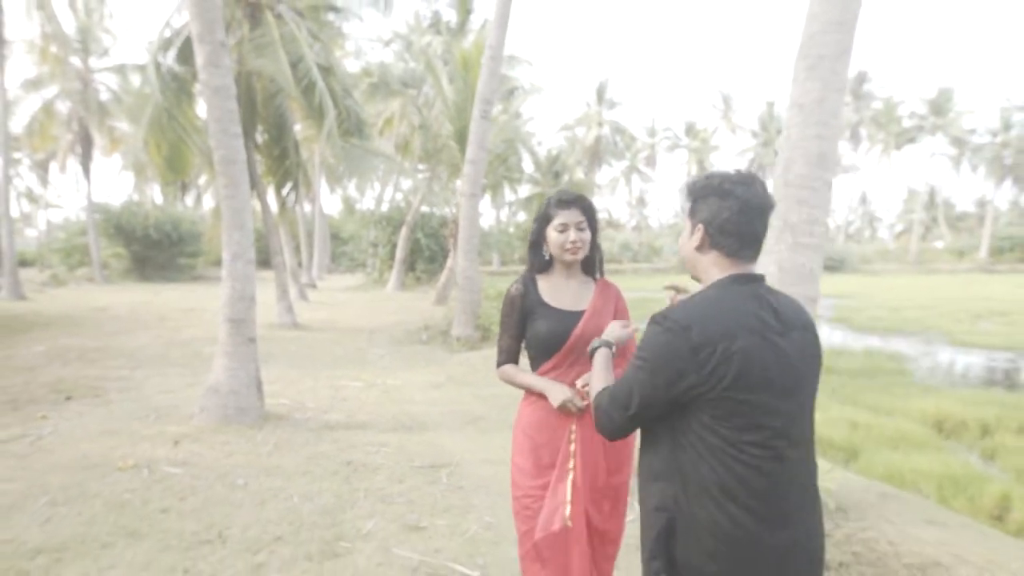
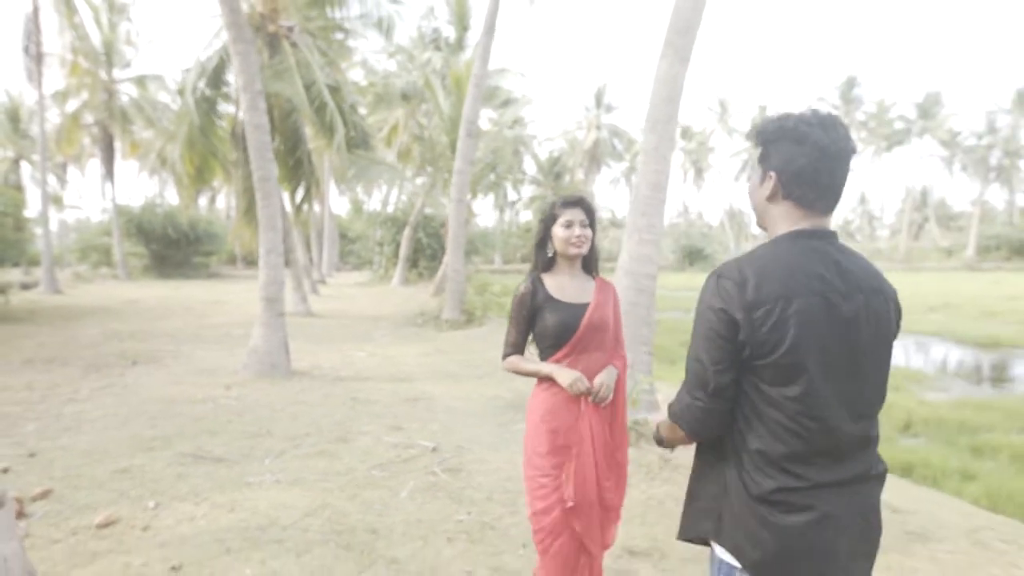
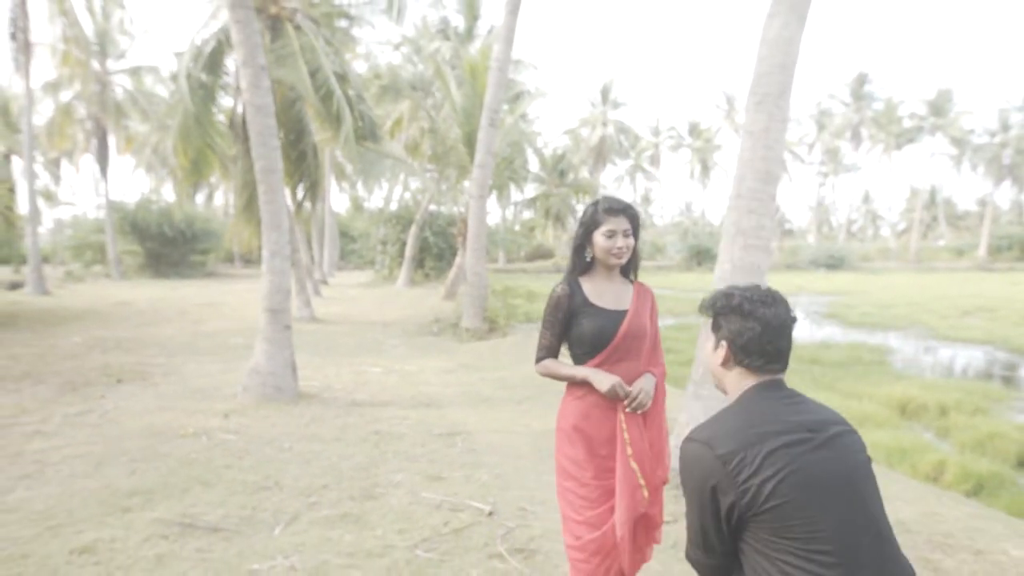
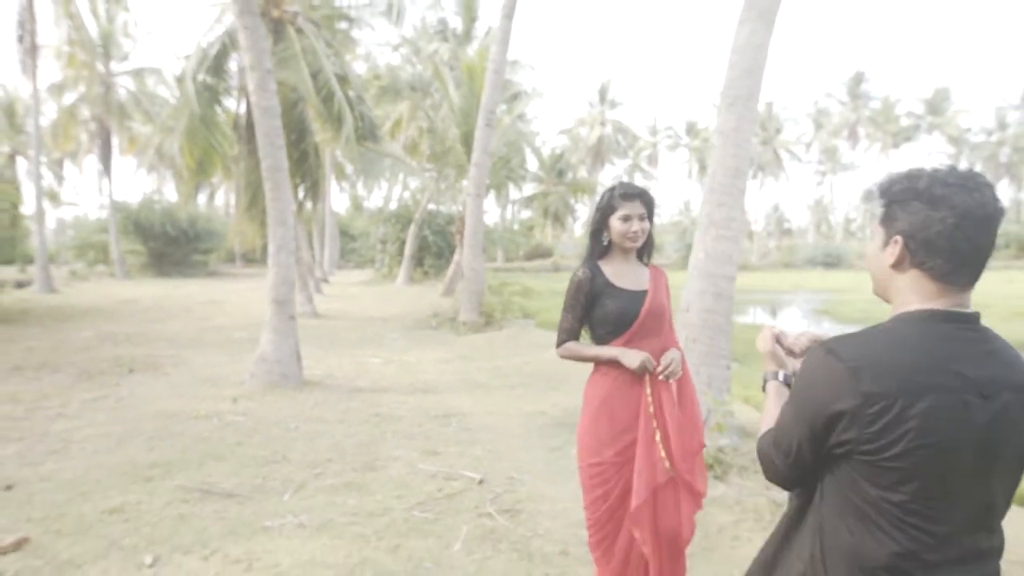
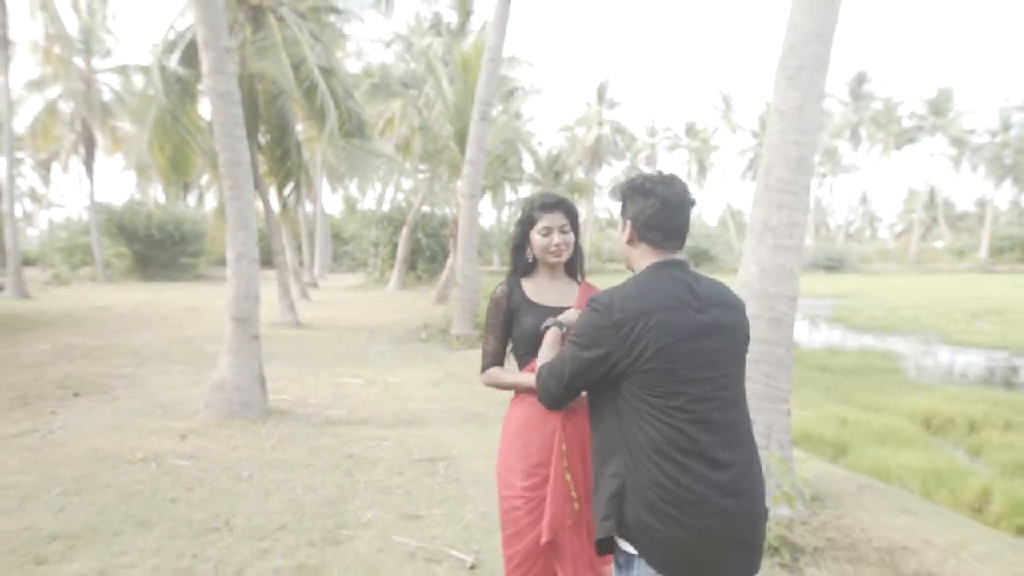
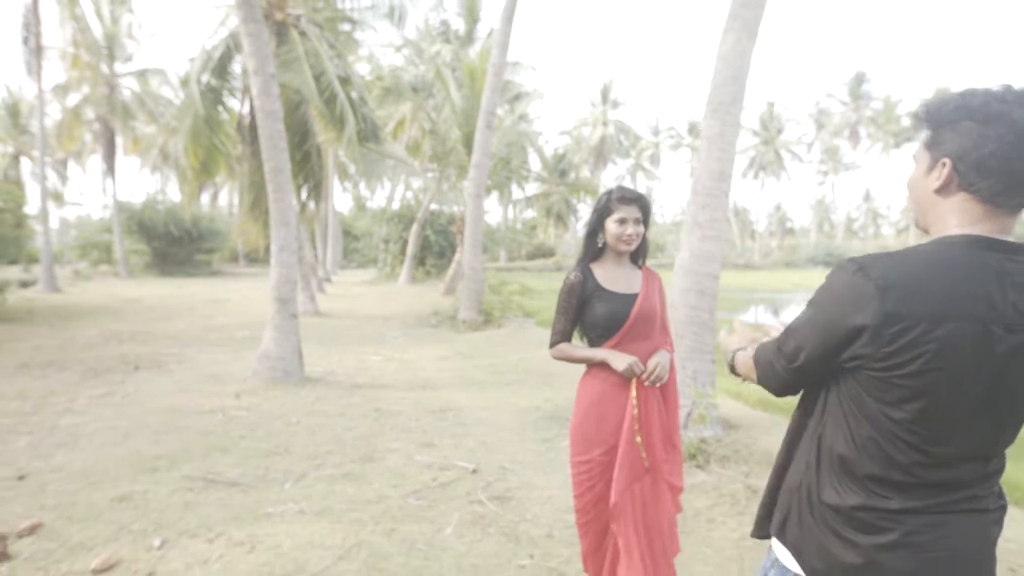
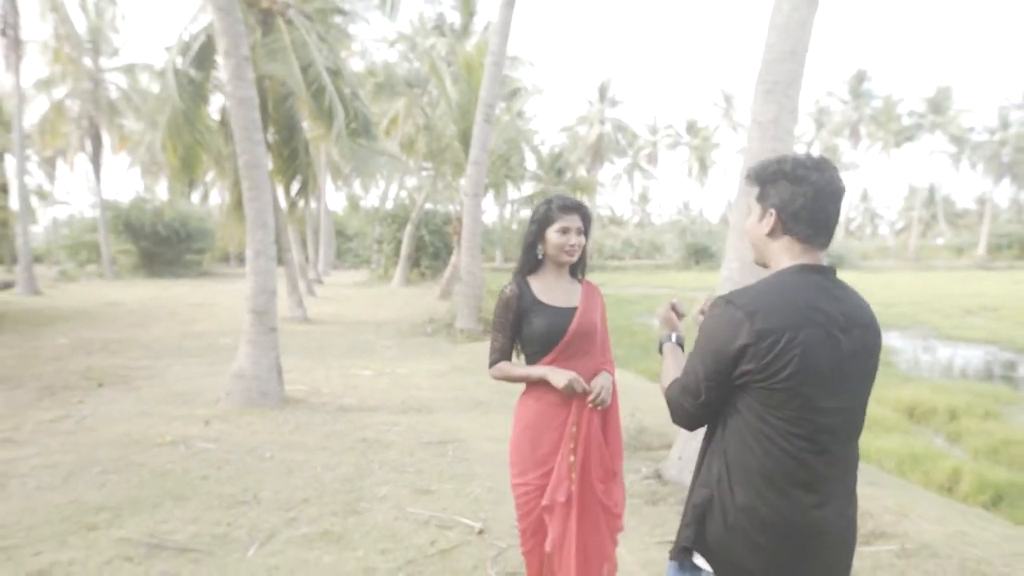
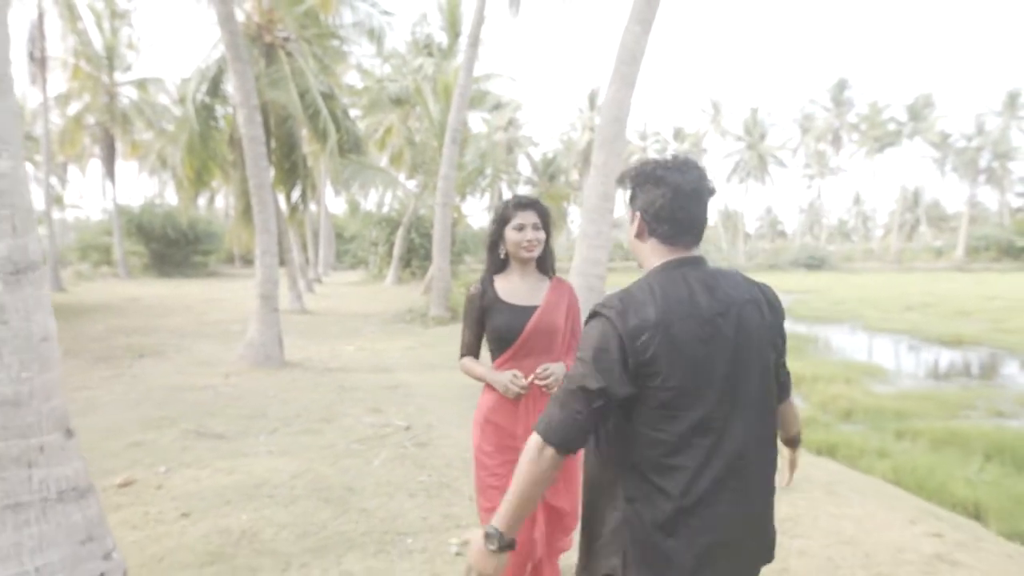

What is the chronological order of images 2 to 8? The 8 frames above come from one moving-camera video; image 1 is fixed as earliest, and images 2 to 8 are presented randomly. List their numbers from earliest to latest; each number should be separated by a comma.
5, 7, 3, 4, 6, 2, 8
